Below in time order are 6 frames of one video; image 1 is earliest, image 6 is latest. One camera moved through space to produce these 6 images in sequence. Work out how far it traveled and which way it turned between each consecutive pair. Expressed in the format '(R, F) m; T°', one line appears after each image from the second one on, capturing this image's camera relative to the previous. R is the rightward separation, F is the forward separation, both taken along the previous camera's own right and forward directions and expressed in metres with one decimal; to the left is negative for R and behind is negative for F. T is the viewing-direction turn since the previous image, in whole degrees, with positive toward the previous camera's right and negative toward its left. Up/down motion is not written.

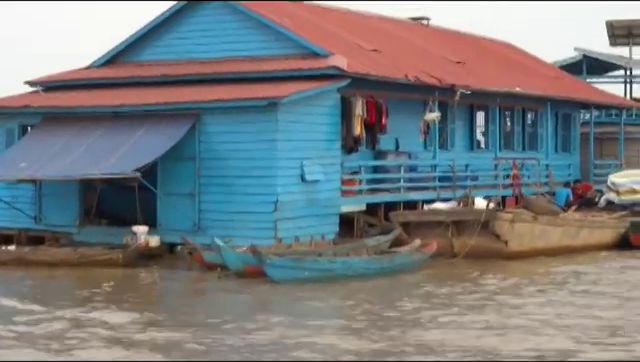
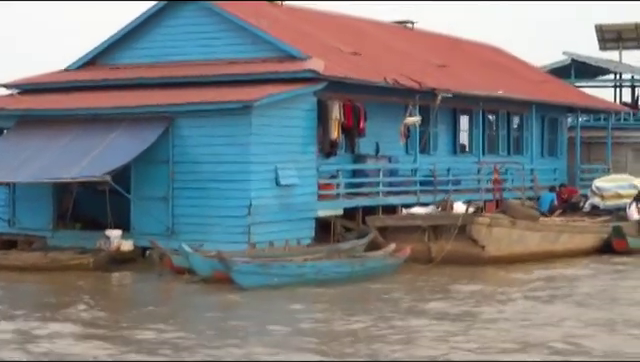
(+0.3, +0.2) m; 0°
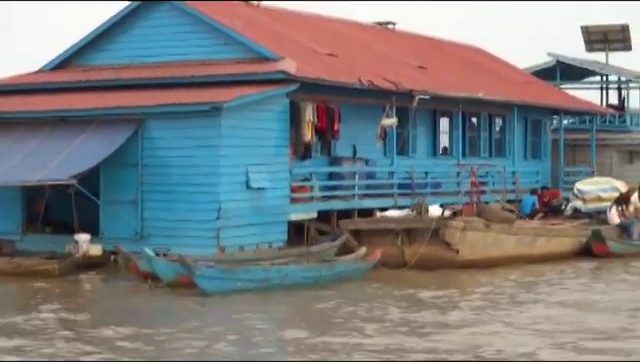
(+0.3, +0.3) m; 0°
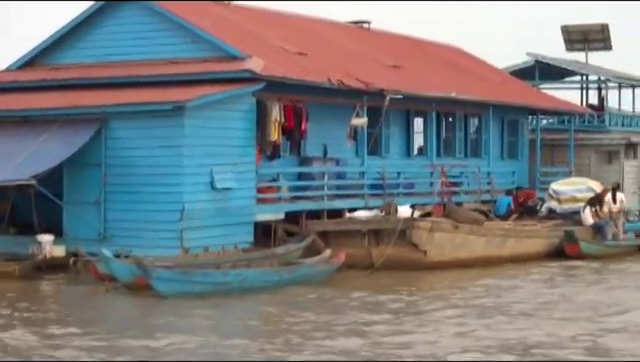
(+0.3, +0.2) m; 0°
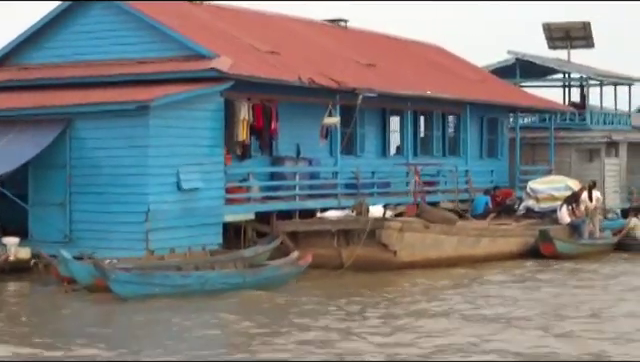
(+0.3, +0.2) m; 0°
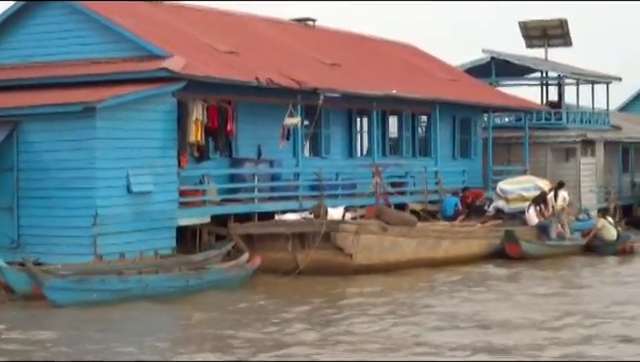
(+0.5, +0.4) m; 0°
